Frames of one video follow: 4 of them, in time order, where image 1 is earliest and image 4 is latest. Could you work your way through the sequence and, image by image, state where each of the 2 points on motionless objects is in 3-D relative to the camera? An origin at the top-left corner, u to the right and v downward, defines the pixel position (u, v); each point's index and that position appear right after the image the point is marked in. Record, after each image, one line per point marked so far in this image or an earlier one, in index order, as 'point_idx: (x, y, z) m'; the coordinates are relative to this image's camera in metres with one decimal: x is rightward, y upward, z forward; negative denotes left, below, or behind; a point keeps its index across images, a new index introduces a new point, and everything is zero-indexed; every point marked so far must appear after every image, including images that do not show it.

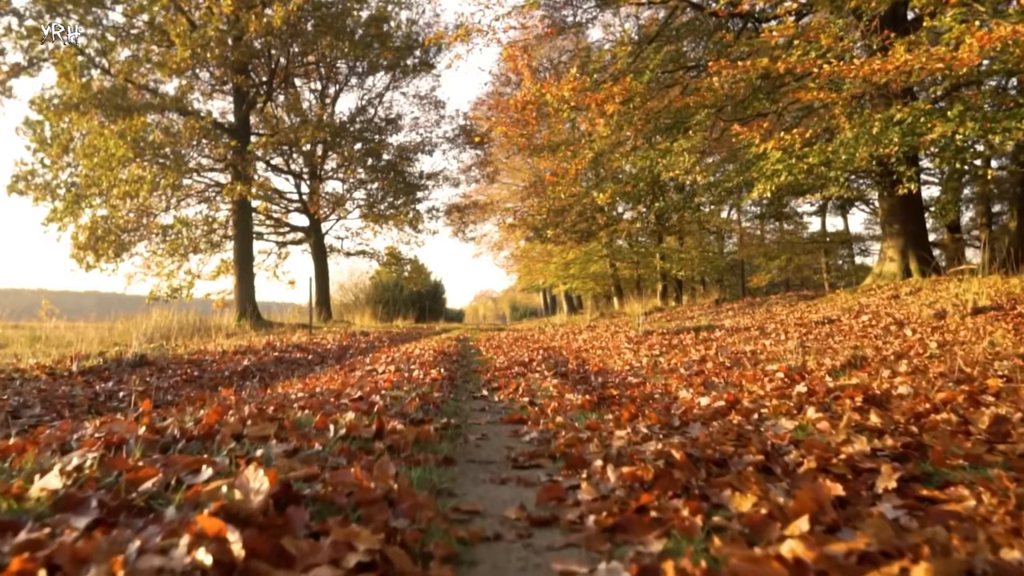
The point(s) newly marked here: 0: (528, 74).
0: (+0.3, +3.7, +12.4) m
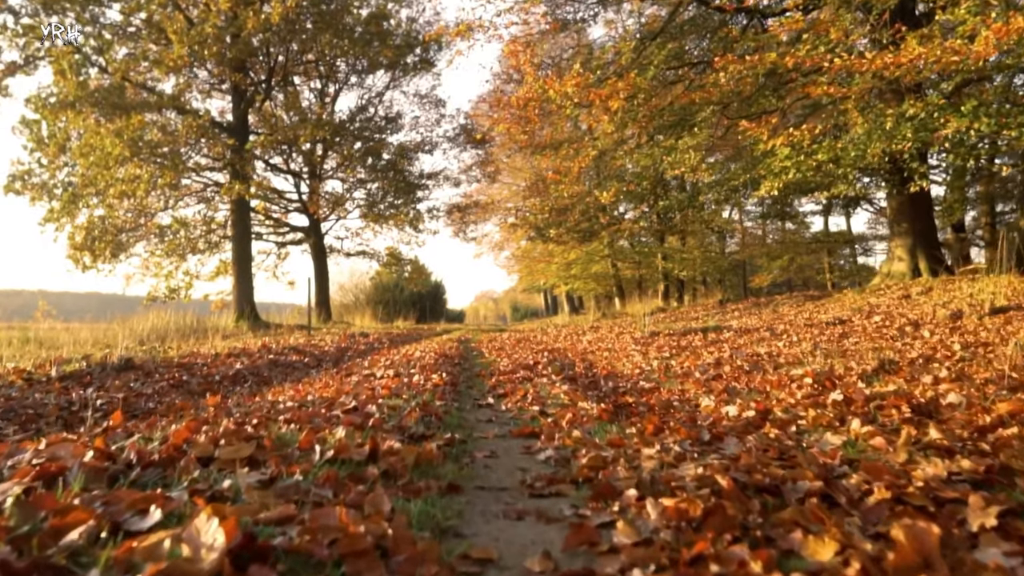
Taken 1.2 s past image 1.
0: (+0.3, +3.7, +12.0) m
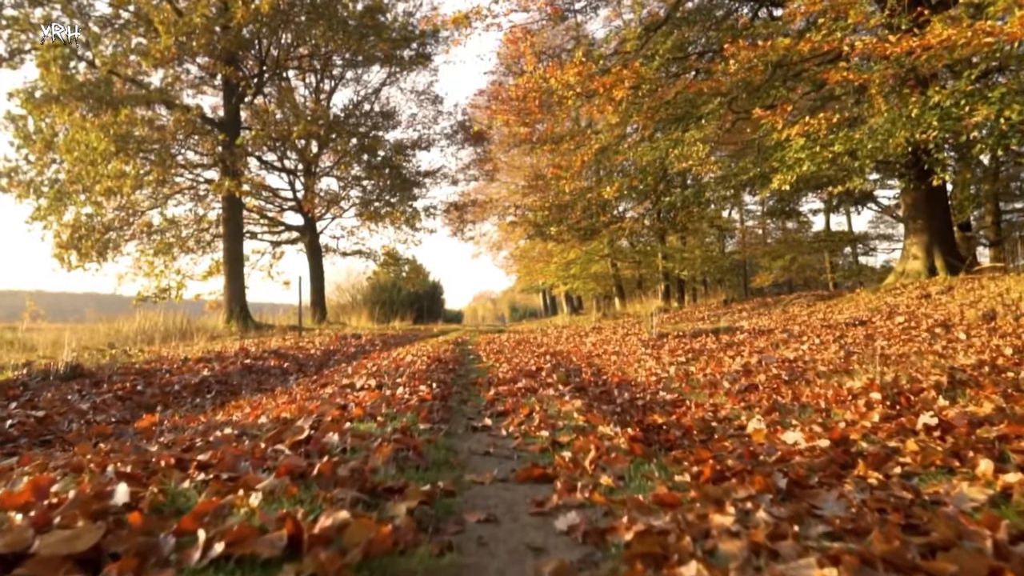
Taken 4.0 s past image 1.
0: (+0.3, +3.8, +11.3) m
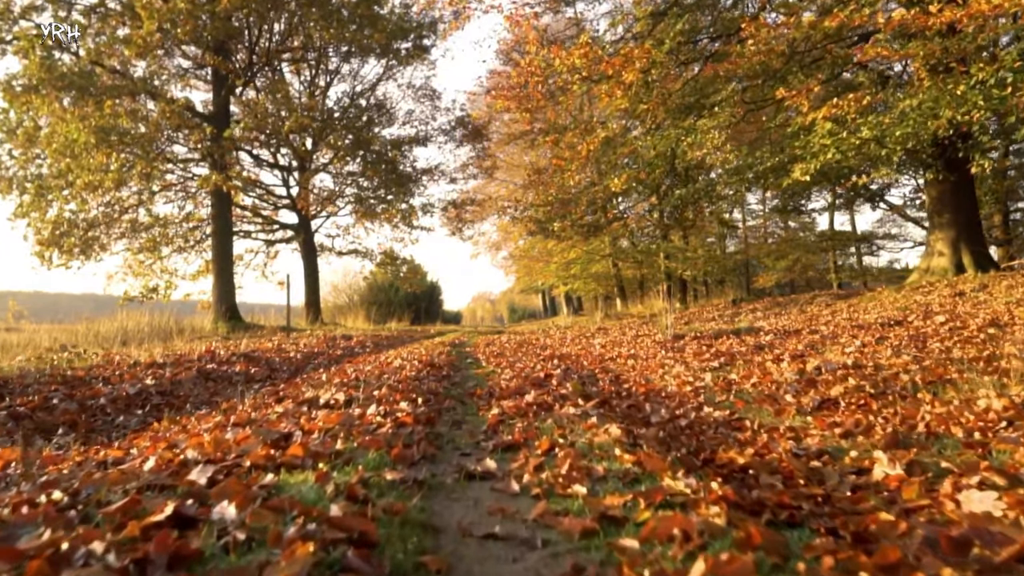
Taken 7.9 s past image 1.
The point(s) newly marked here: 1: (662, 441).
0: (+0.4, +3.8, +10.2) m
1: (+0.6, -0.6, +2.8) m
